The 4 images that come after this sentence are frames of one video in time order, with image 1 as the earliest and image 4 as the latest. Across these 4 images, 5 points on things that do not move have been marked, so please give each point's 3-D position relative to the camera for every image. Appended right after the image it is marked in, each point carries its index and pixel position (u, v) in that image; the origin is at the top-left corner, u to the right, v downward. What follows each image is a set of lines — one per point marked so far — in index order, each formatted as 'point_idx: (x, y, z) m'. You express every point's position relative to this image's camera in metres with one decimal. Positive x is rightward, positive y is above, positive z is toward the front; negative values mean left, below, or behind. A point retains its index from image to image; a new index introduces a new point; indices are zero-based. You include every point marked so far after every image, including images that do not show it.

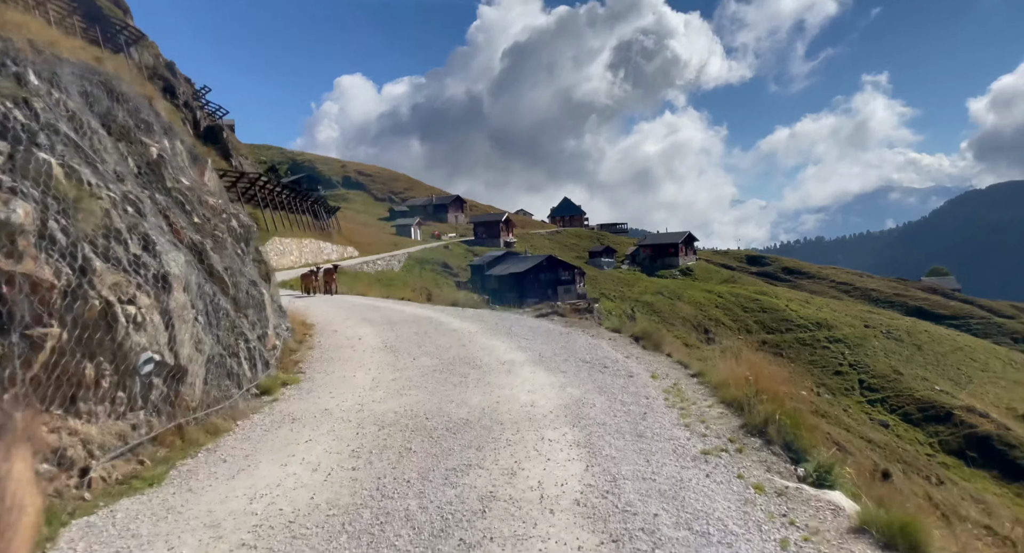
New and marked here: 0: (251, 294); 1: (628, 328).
0: (-5.6, -0.4, +15.2) m
1: (+3.1, -1.4, +19.5) m
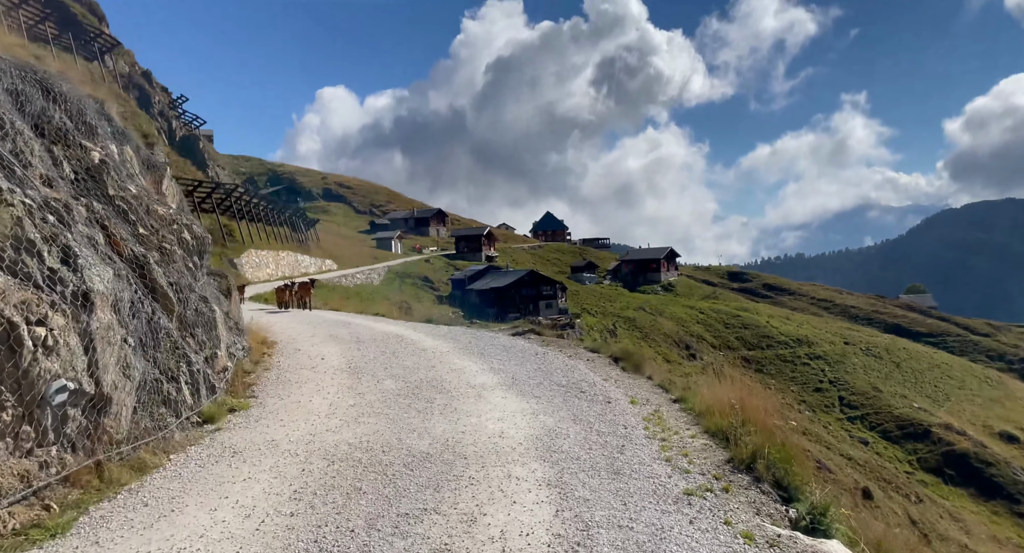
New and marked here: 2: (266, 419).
0: (-6.1, -0.7, +14.2) m
1: (+2.4, -1.9, +18.6) m
2: (-4.0, -2.3, +11.7) m
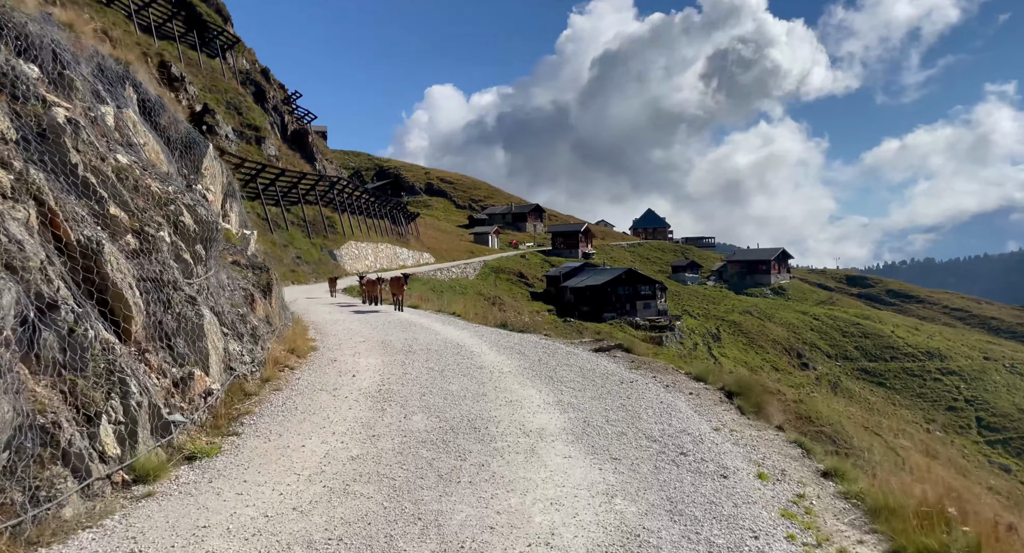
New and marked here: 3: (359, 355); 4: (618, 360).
0: (-5.0, -0.6, +11.0) m
1: (+4.0, -2.0, +14.3) m
2: (-3.3, -2.3, +8.3) m
3: (-3.5, -1.8, +16.9) m
4: (+2.4, -1.9, +16.5) m
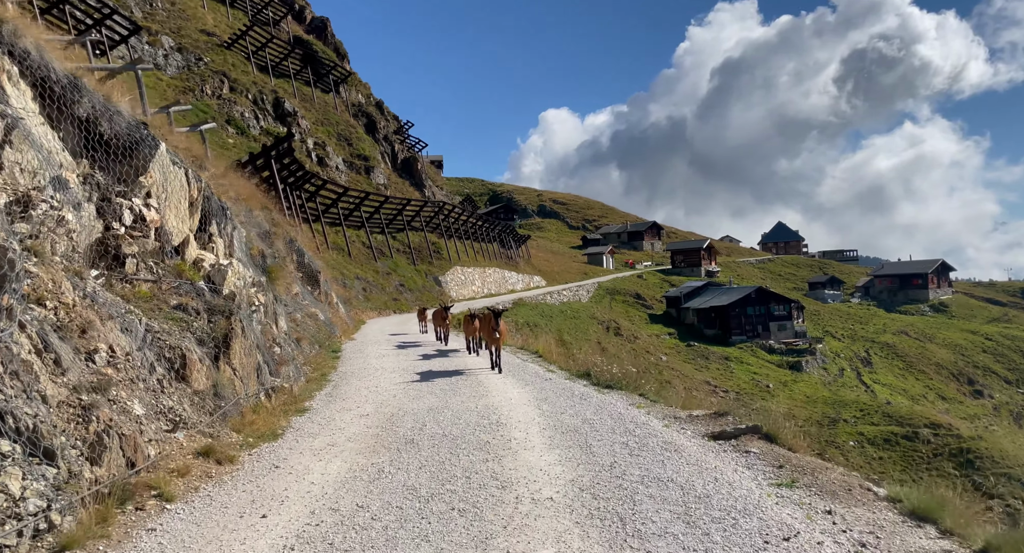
0: (-5.2, -1.2, +5.1) m
1: (+4.4, -2.5, +6.8) m
2: (-3.8, -2.8, +2.1) m
3: (-2.7, -2.6, +10.6) m
4: (+3.1, -2.4, +9.3) m
